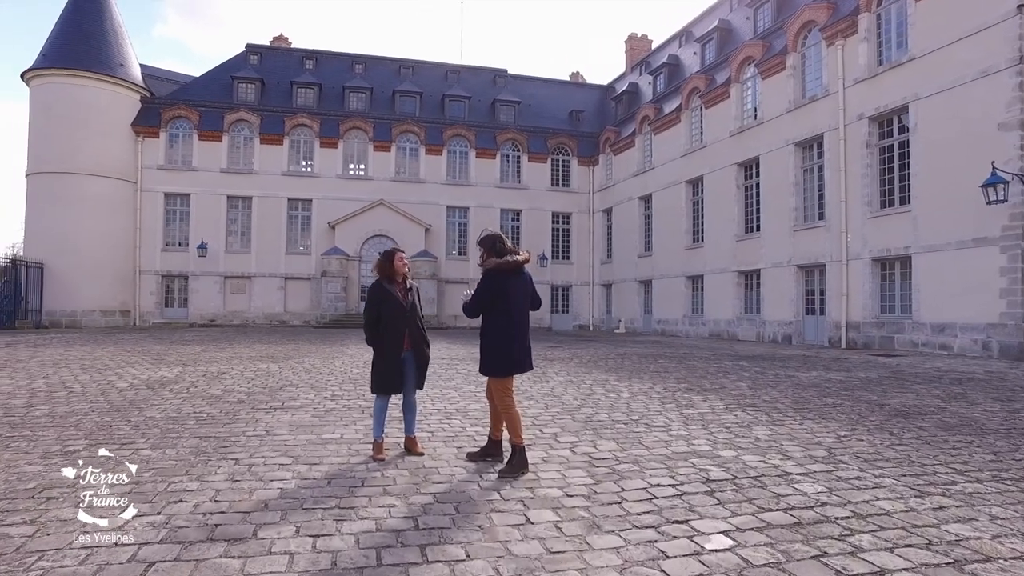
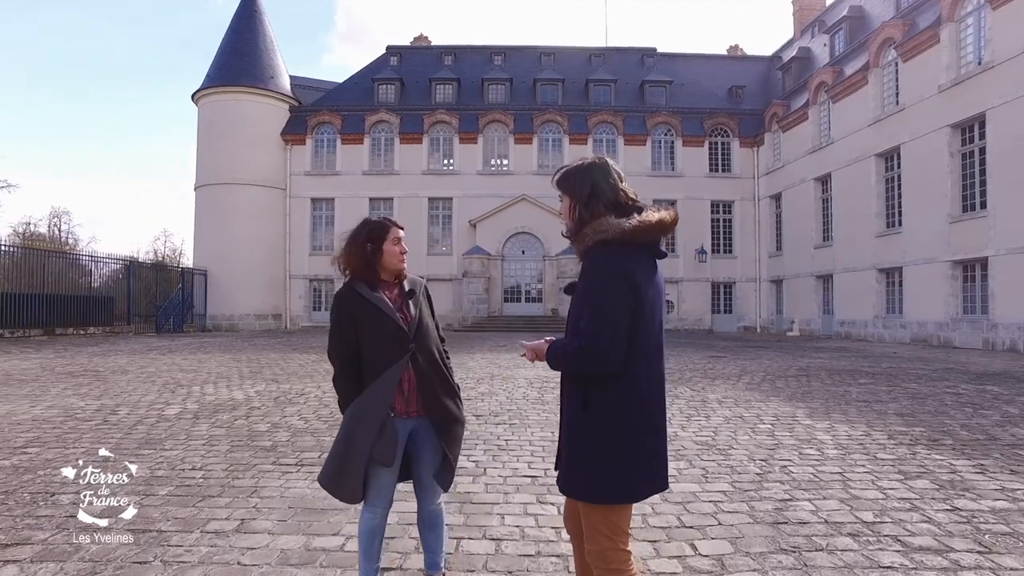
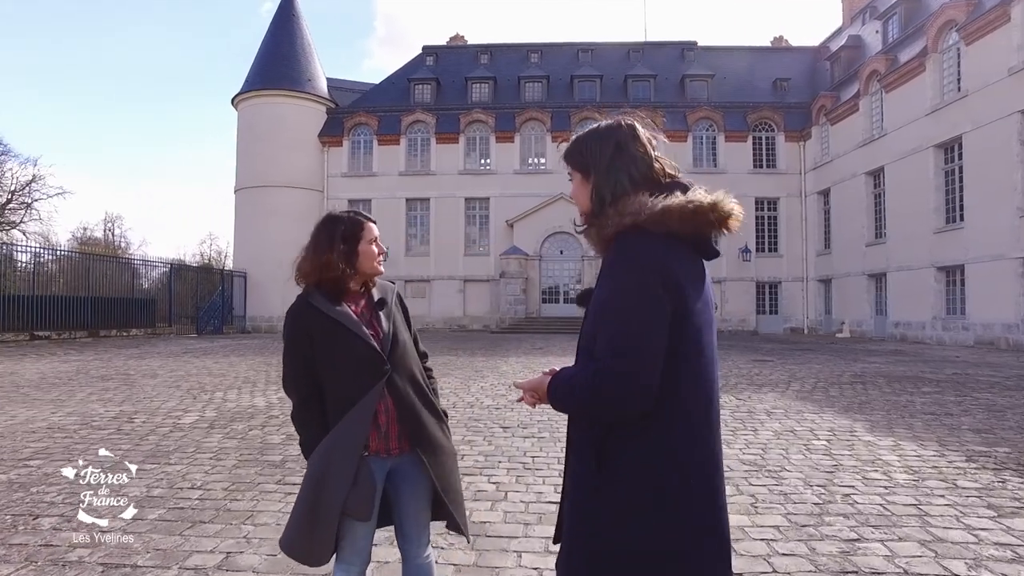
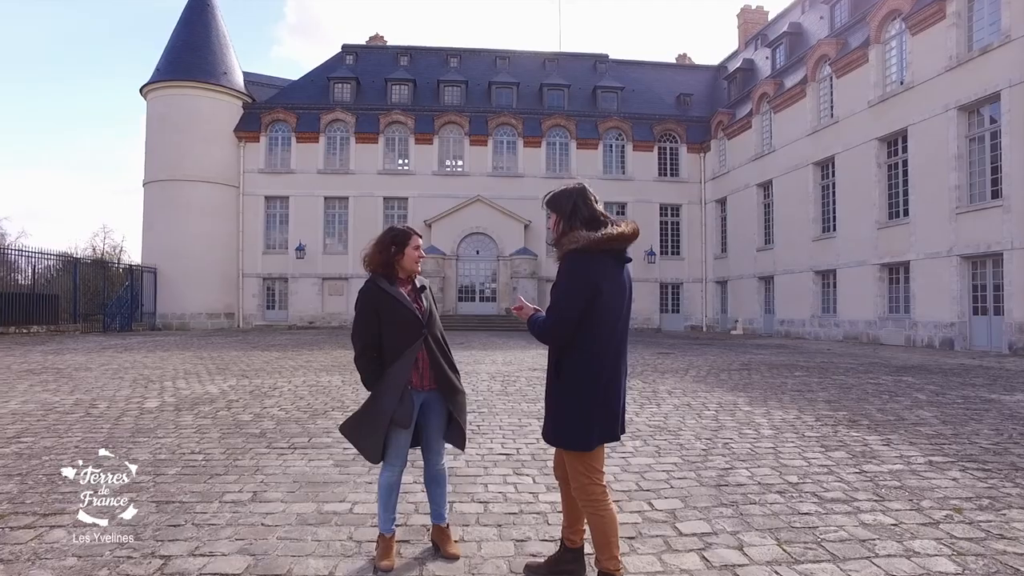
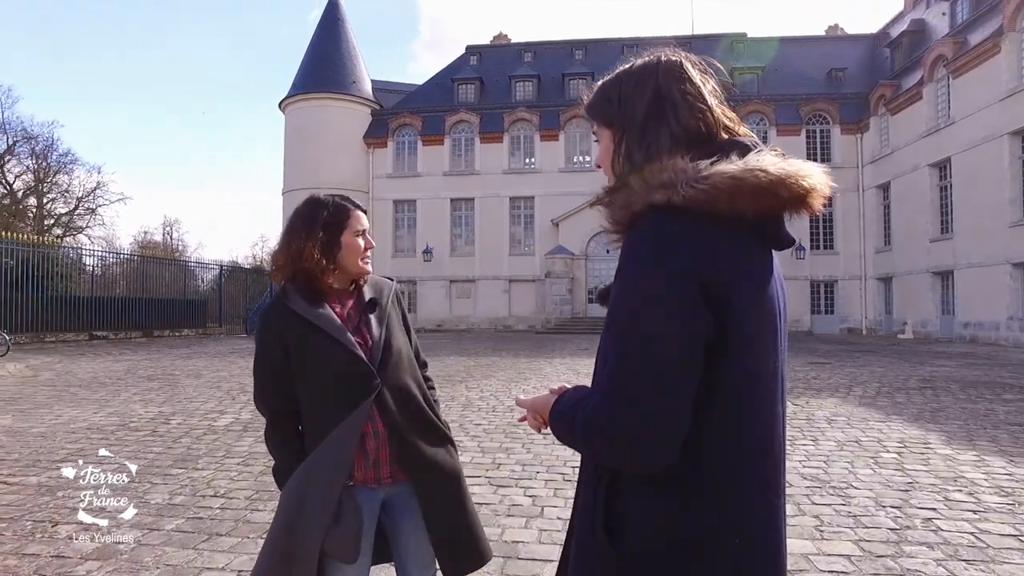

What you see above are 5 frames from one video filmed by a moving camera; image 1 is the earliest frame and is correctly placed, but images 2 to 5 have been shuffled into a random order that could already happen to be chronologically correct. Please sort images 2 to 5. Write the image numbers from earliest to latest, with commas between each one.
4, 2, 3, 5
